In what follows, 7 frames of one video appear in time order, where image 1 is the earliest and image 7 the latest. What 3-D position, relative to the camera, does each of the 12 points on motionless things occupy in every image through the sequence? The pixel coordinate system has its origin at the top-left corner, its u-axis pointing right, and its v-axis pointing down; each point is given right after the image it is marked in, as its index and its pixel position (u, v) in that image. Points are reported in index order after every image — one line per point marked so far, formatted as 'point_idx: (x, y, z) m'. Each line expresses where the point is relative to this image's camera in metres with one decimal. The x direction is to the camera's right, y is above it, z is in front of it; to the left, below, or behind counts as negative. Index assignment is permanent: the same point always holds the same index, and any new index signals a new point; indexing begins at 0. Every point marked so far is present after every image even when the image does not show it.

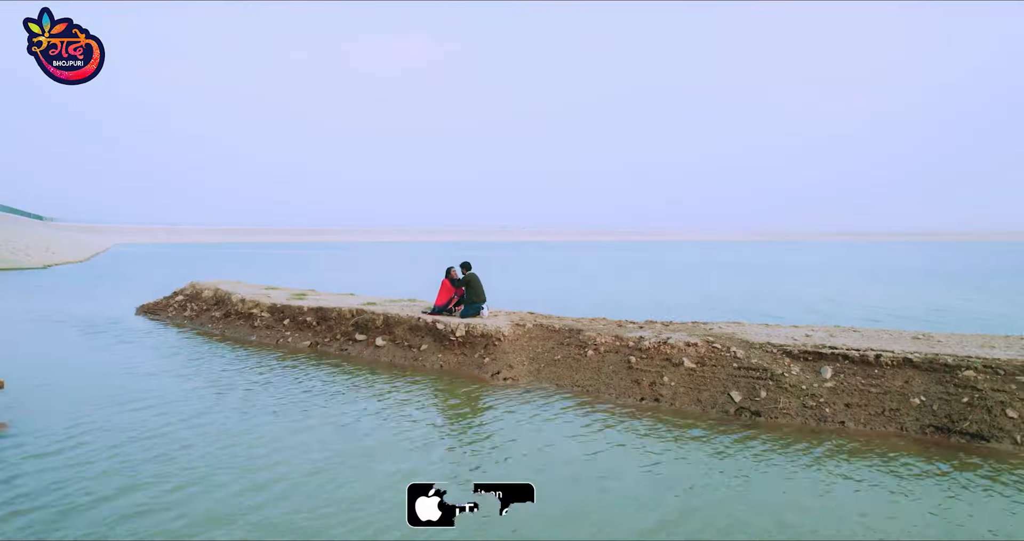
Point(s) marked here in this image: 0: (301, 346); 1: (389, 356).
0: (-5.4, -2.0, +15.0) m
1: (-2.9, -2.1, +14.0) m
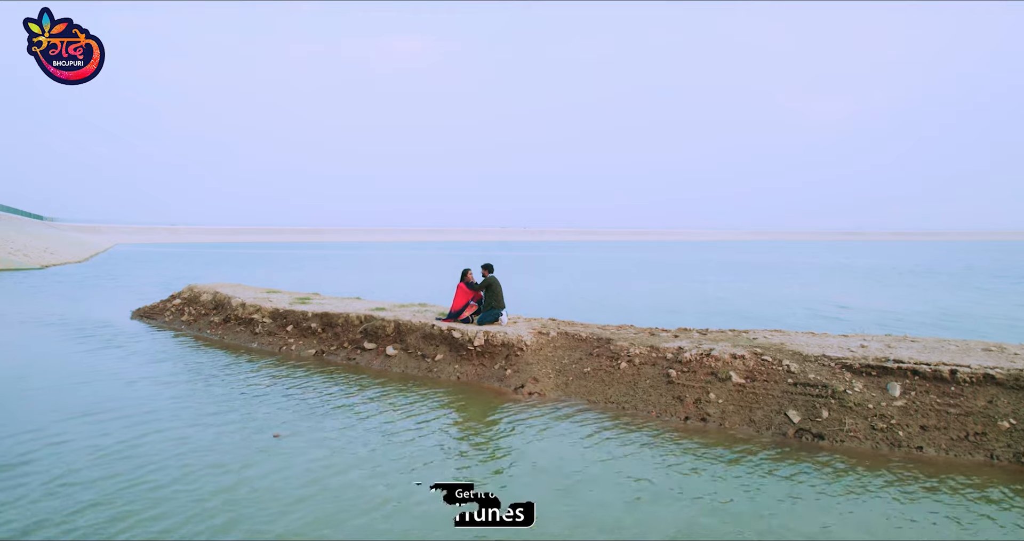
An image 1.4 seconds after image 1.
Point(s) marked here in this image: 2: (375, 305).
0: (-4.9, -2.0, +14.1) m
1: (-2.4, -2.2, +13.0) m
2: (-3.8, -1.0, +15.9) m
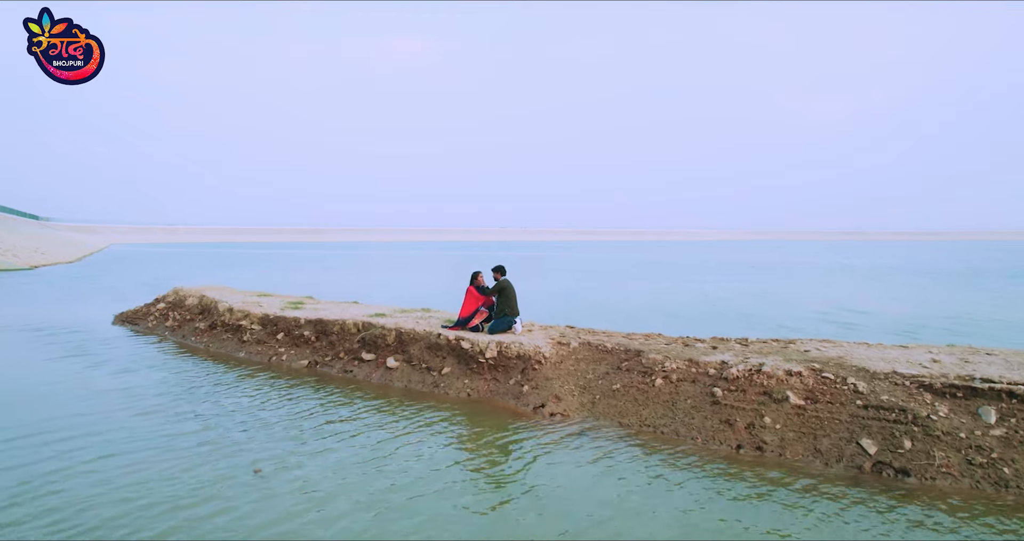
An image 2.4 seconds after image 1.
0: (-4.7, -2.1, +12.8) m
1: (-2.2, -2.2, +11.8) m
2: (-3.5, -1.0, +14.7) m
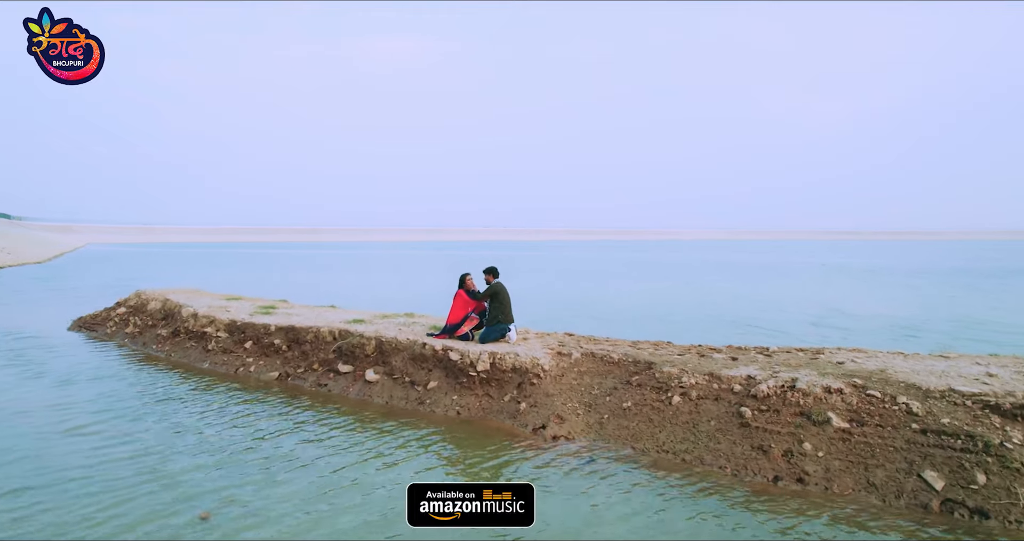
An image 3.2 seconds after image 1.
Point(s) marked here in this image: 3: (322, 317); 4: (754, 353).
0: (-4.8, -2.1, +11.7) m
1: (-2.3, -2.2, +10.6) m
2: (-3.6, -1.0, +13.5) m
3: (-4.2, -1.0, +13.4) m
4: (+4.1, -1.4, +10.2) m
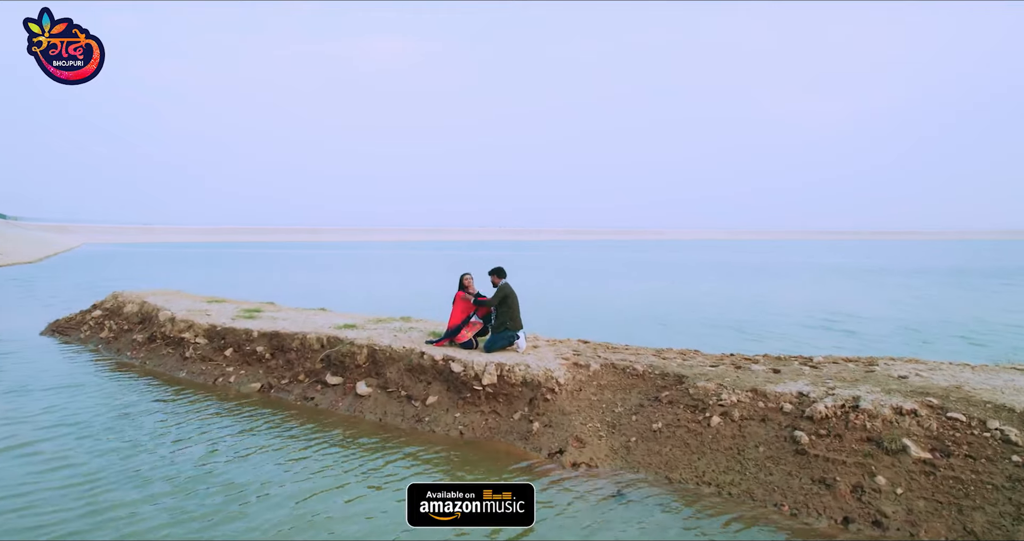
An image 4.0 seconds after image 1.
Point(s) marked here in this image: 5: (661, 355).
0: (-4.6, -2.1, +10.6) m
1: (-2.1, -2.2, +9.6) m
2: (-3.5, -1.0, +12.5) m
3: (-4.1, -1.0, +12.3) m
4: (+4.3, -1.4, +9.1) m
5: (+2.5, -1.4, +10.1) m
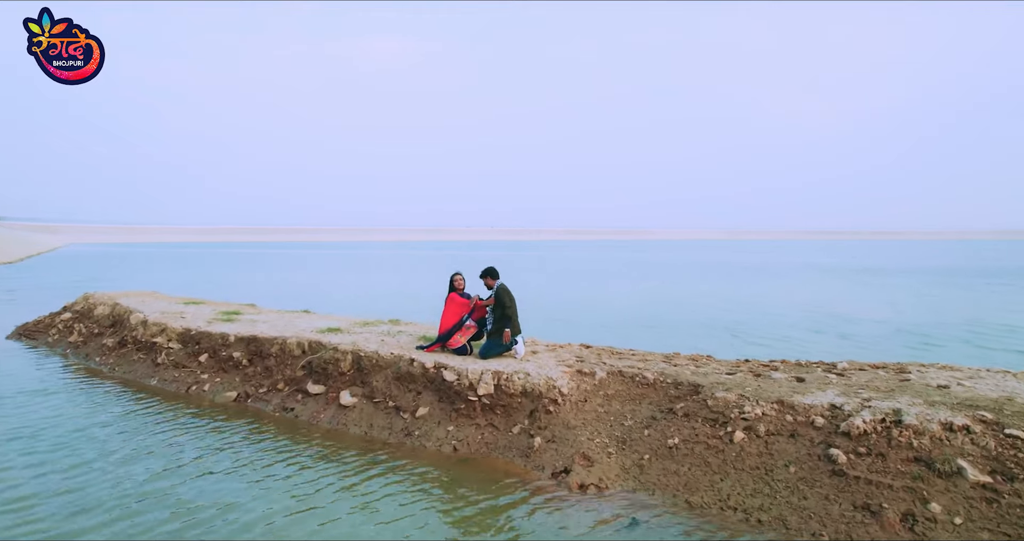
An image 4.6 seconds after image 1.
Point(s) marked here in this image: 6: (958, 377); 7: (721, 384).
0: (-4.6, -2.0, +9.9) m
1: (-2.1, -2.2, +8.9) m
2: (-3.5, -1.0, +11.8) m
3: (-4.1, -1.0, +11.6) m
4: (+4.2, -1.4, +8.4) m
5: (+2.5, -1.4, +9.4) m
6: (+5.6, -1.3, +7.9) m
7: (+2.8, -1.5, +8.2) m
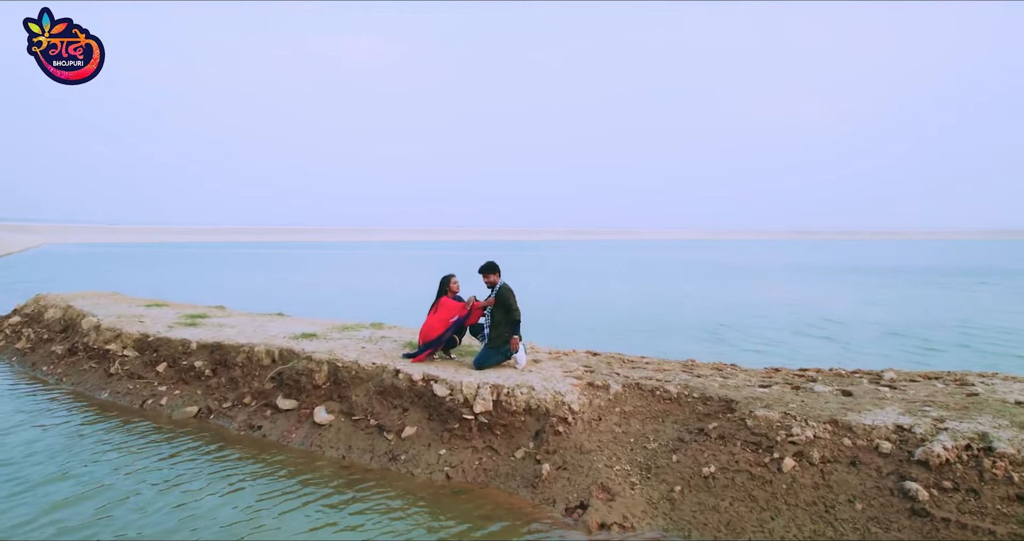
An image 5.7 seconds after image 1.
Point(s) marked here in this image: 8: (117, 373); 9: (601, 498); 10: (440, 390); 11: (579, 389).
0: (-4.6, -2.0, +8.9) m
1: (-2.1, -2.2, +7.9) m
2: (-3.5, -1.0, +10.8) m
3: (-4.1, -1.0, +10.6) m
4: (+4.3, -1.4, +7.4) m
5: (+2.5, -1.3, +8.4) m
6: (+5.6, -1.3, +6.9) m
7: (+2.8, -1.5, +7.2) m
8: (-6.2, -1.6, +10.0) m
9: (+0.8, -2.2, +6.4) m
10: (-0.9, -1.4, +7.9) m
11: (+0.8, -1.4, +7.8) m
